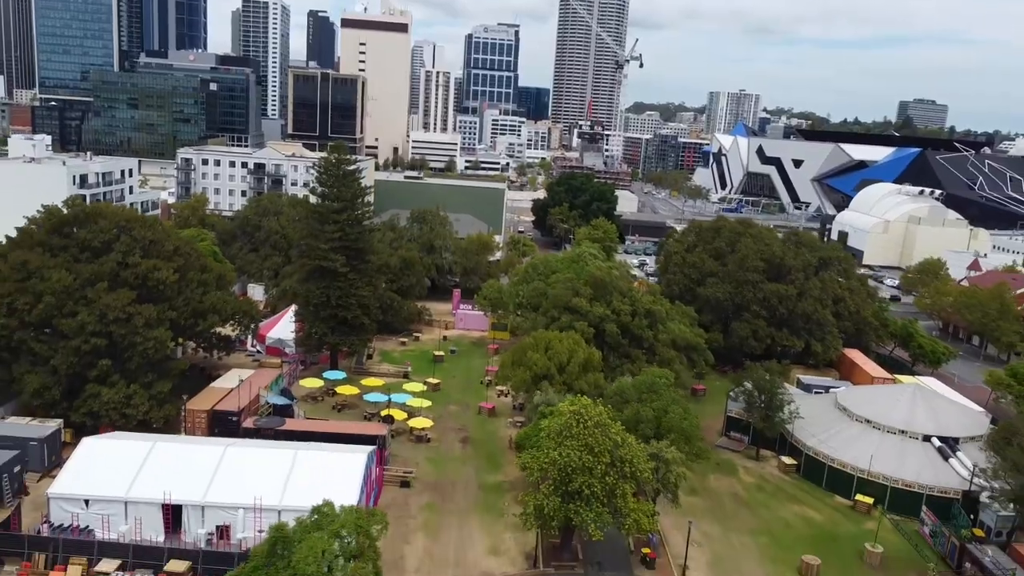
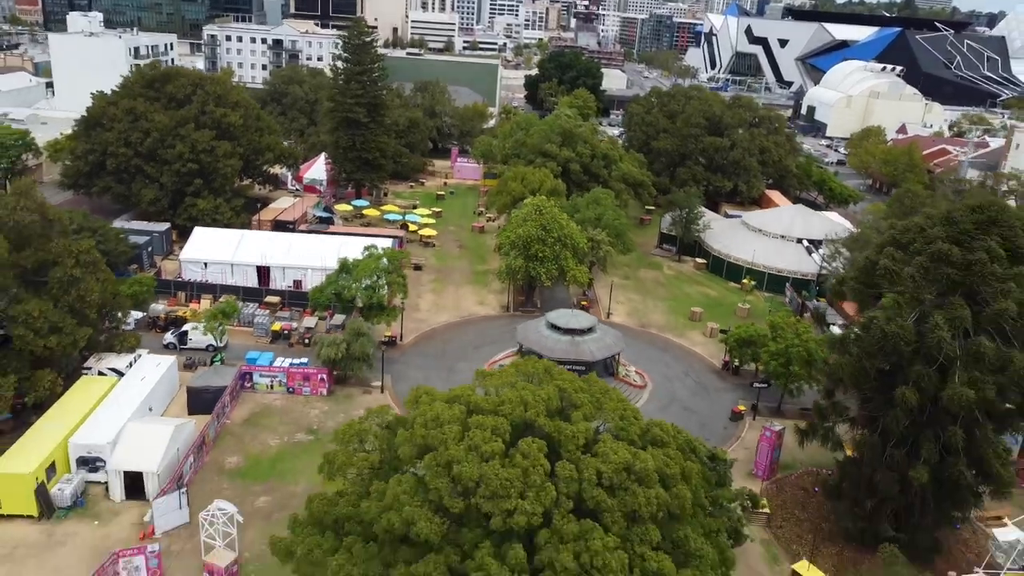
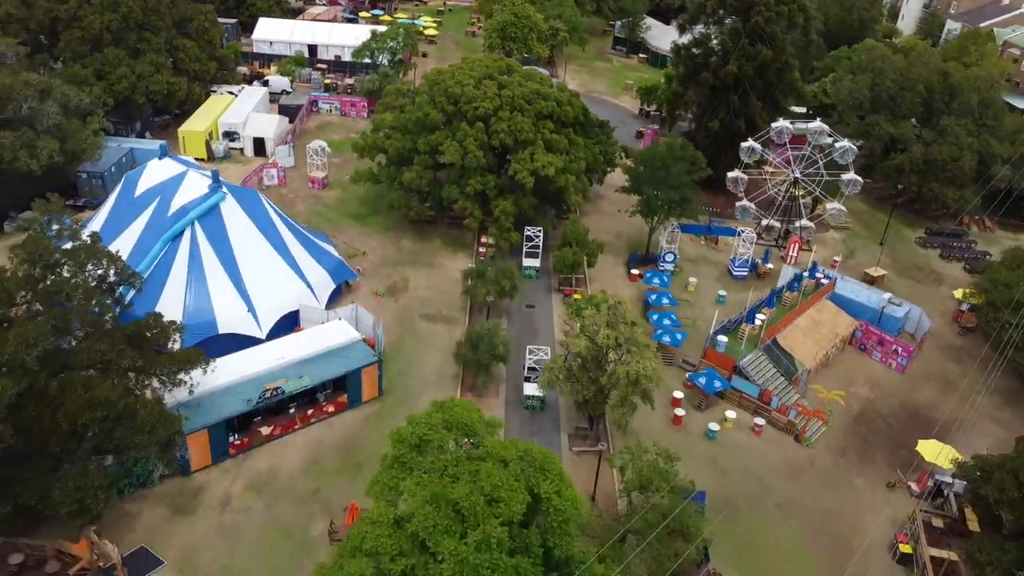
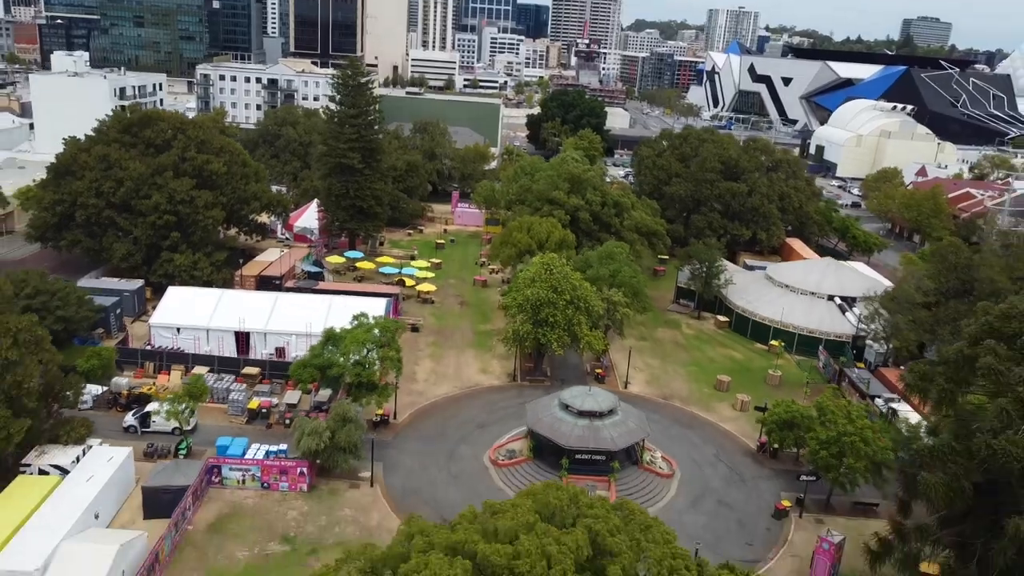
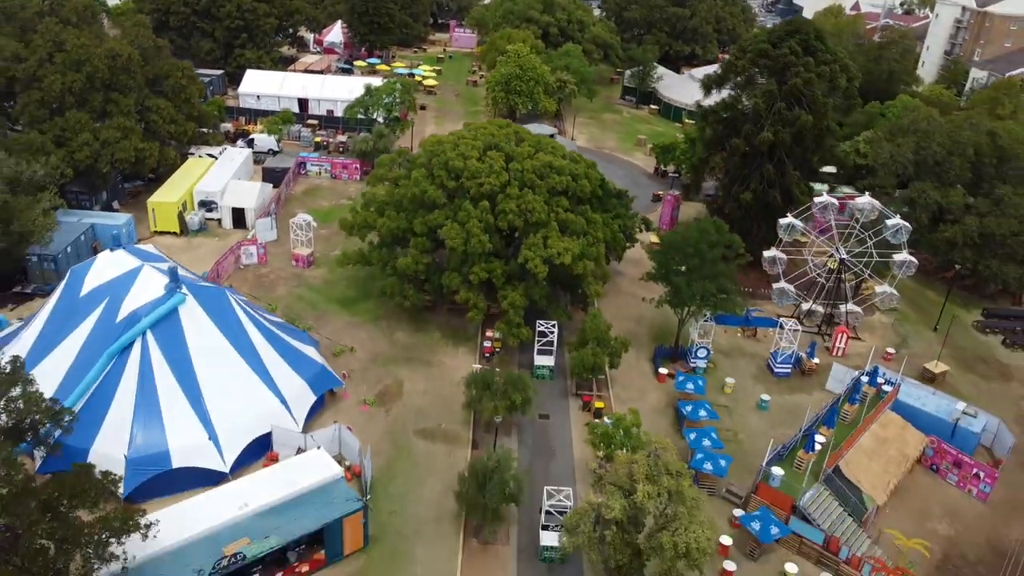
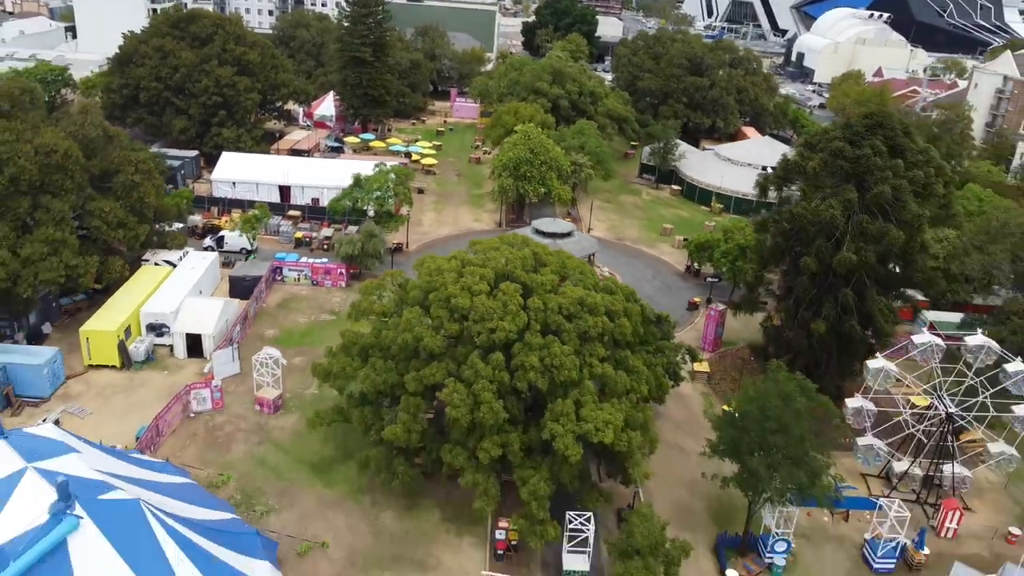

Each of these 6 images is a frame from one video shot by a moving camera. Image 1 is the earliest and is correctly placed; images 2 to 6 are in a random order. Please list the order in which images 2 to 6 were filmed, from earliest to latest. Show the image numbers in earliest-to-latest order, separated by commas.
4, 2, 6, 5, 3
